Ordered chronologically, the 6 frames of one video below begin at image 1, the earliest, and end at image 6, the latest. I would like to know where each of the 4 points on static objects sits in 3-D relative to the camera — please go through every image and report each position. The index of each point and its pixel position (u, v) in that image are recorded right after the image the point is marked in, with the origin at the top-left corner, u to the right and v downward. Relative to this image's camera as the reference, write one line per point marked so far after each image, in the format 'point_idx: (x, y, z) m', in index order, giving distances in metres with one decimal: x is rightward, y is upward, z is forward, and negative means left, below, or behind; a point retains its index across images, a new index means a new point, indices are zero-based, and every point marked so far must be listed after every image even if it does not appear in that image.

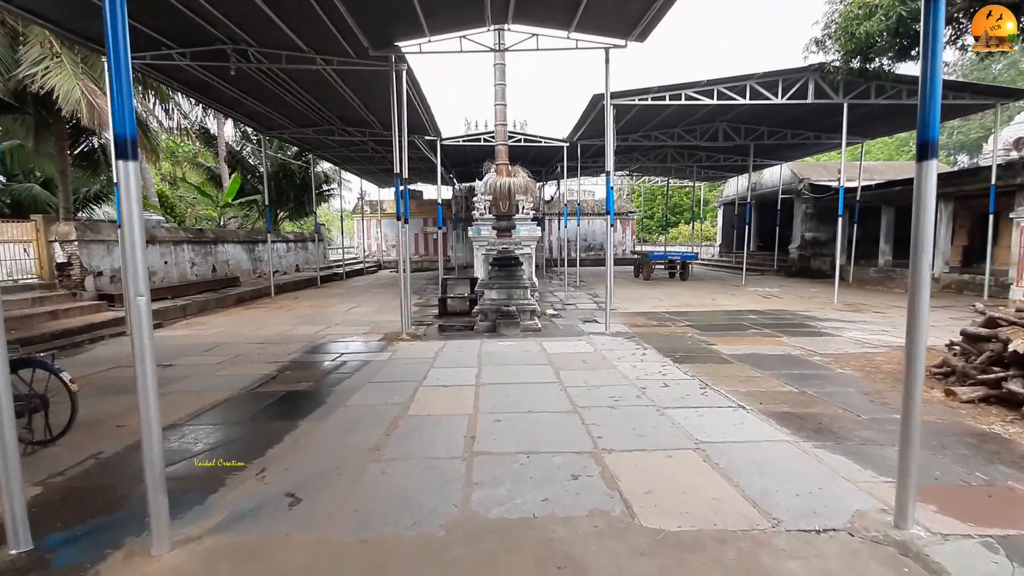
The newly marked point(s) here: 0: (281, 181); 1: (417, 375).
0: (-7.3, +3.4, +15.9) m
1: (-0.8, -0.7, +4.1) m
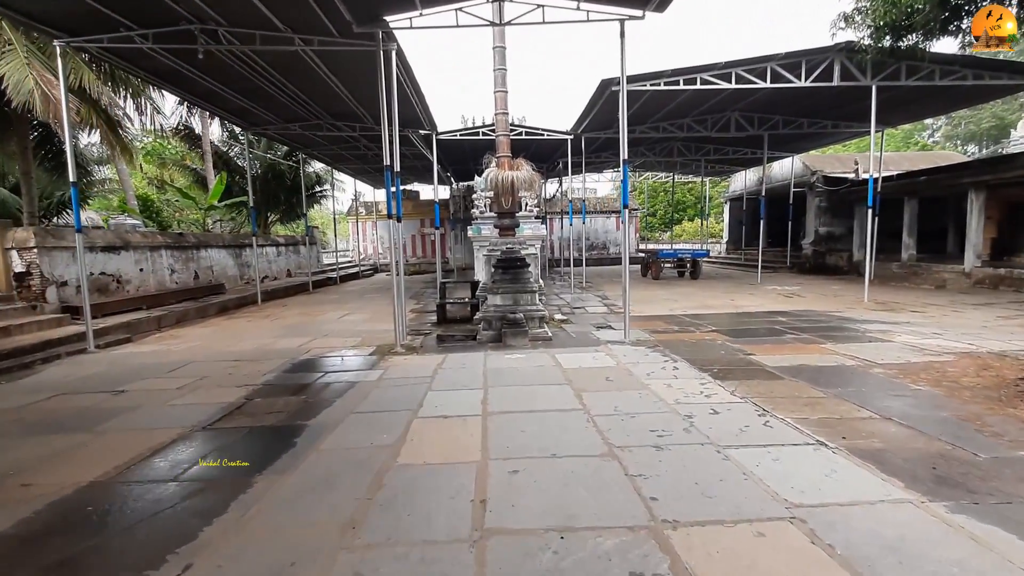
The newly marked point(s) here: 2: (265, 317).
0: (-7.3, +3.2, +15.2) m
1: (-0.7, -0.8, +3.4) m
2: (-4.2, -0.5, +8.4) m
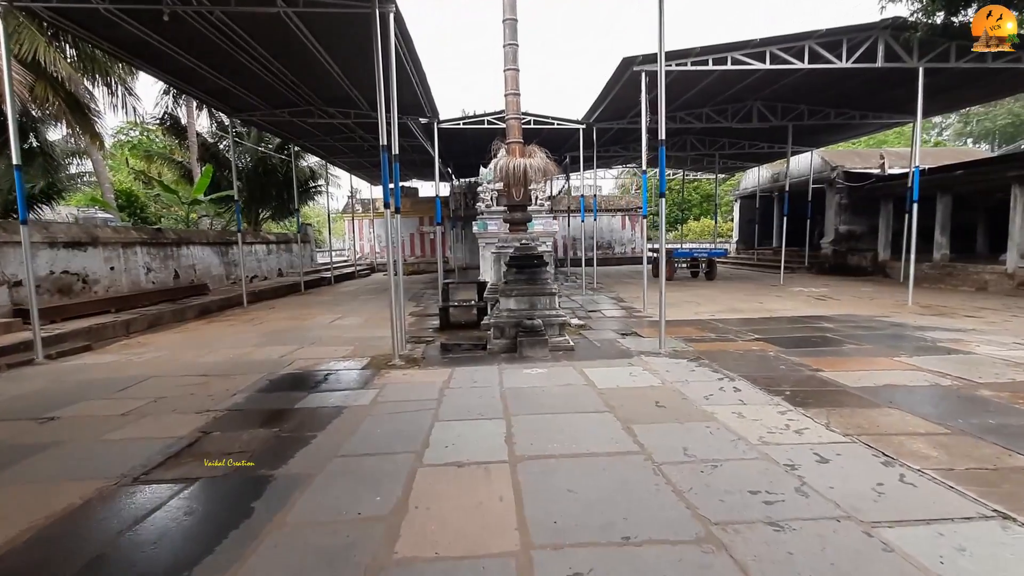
0: (-7.2, +3.2, +14.4) m
1: (-0.5, -0.8, +2.7) m
2: (-4.0, -0.5, +7.6) m
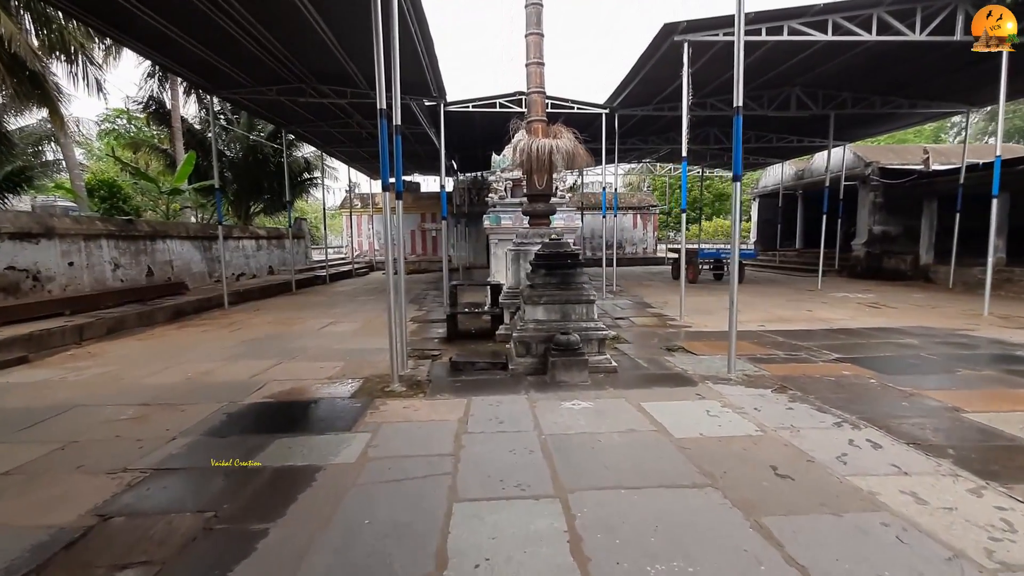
0: (-6.9, +3.2, +13.4) m
1: (-0.3, -0.8, +1.7) m
2: (-3.8, -0.5, +6.6) m
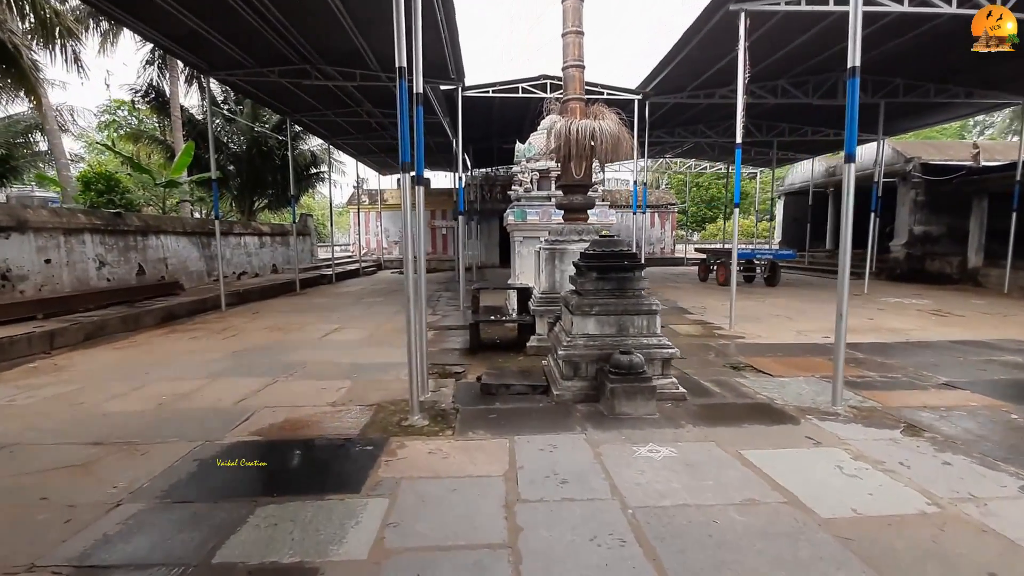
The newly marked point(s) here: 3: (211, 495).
0: (-6.5, +3.3, +12.8) m
1: (0.0, -0.9, +0.9) m
2: (-3.5, -0.5, +5.9) m
3: (-1.2, -0.8, +2.0) m
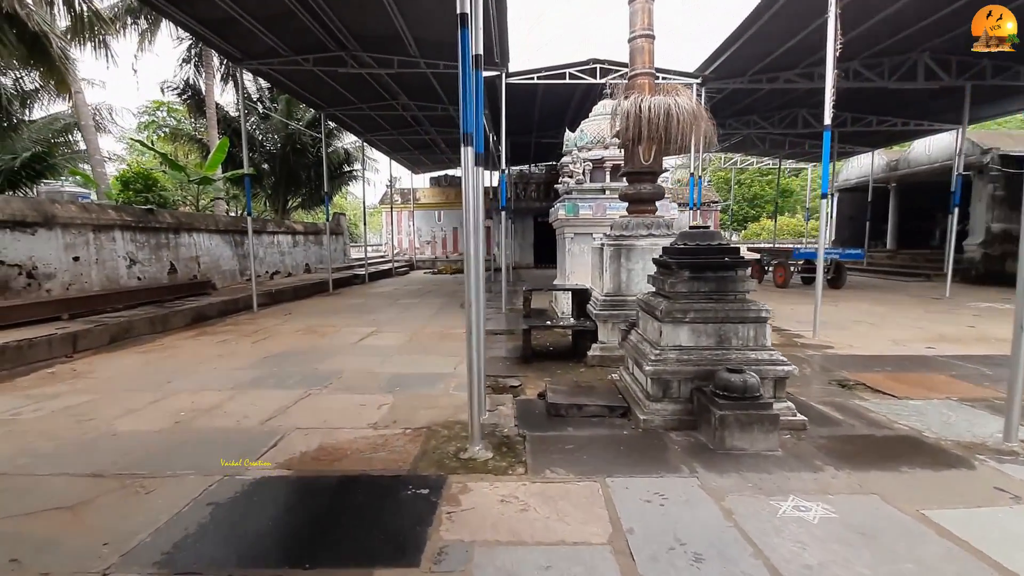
0: (-5.5, +3.3, +12.5) m
1: (+0.2, -0.9, +0.4) m
2: (-2.9, -0.5, +5.6) m
3: (-0.9, -0.8, +1.5) m
